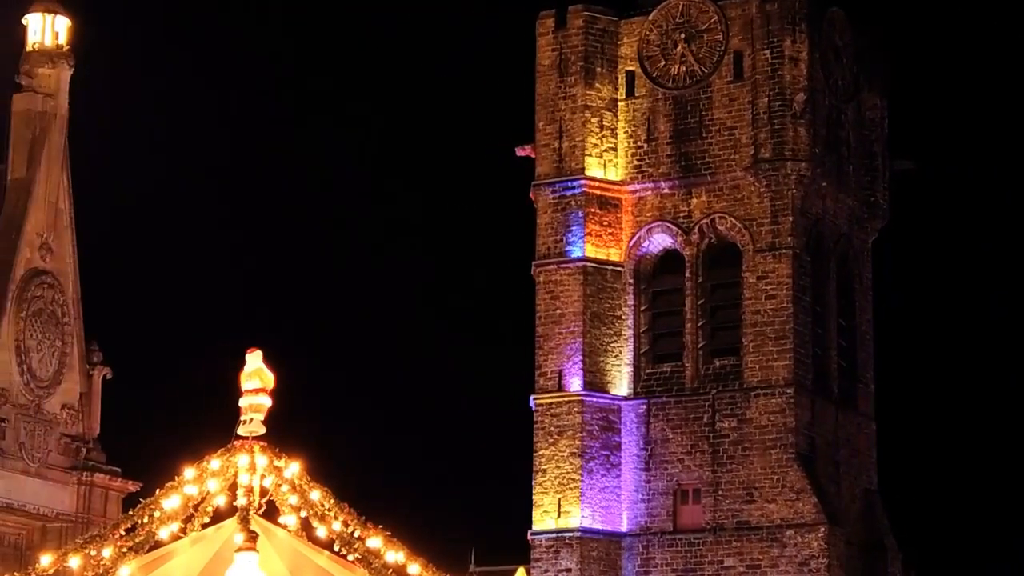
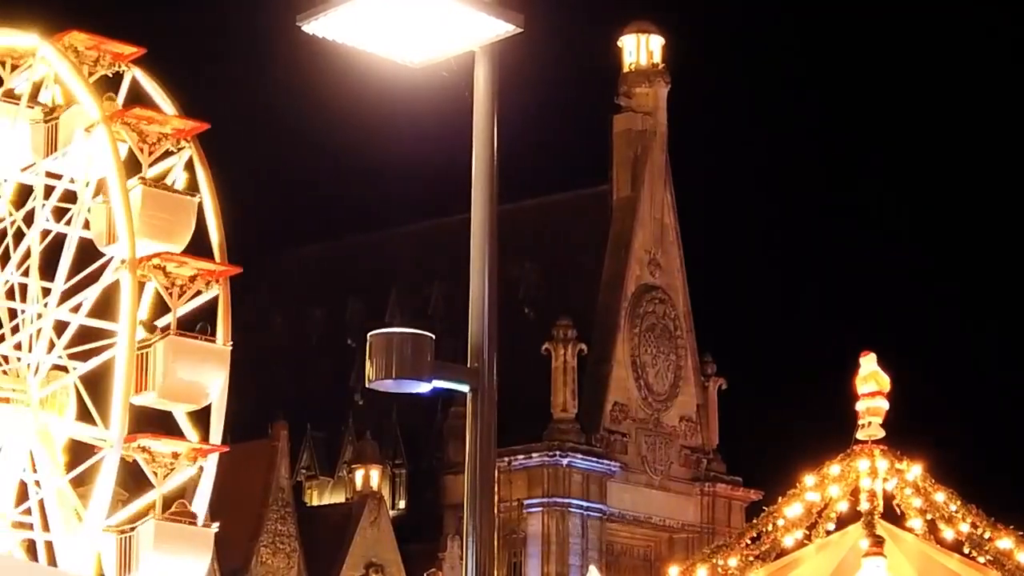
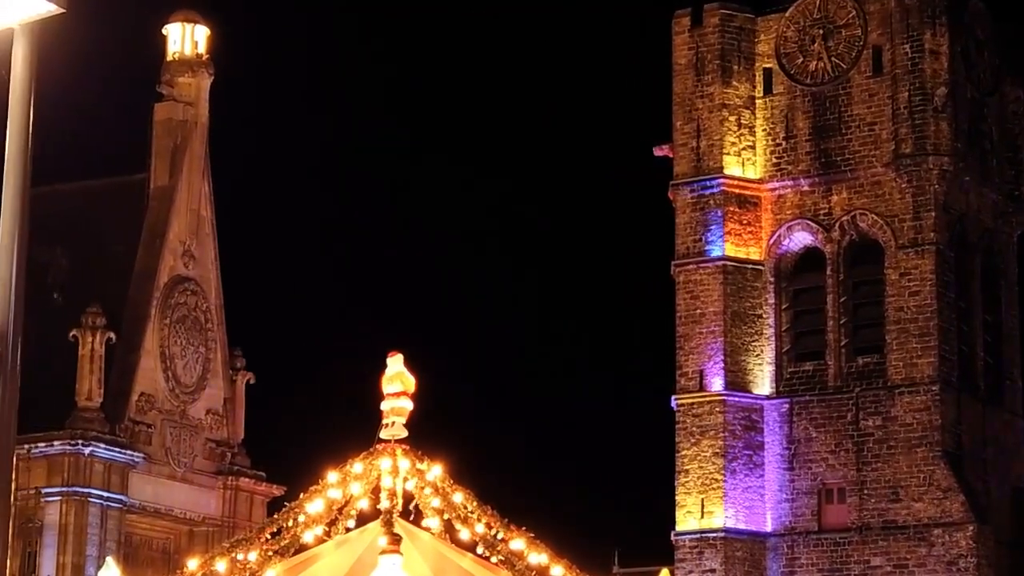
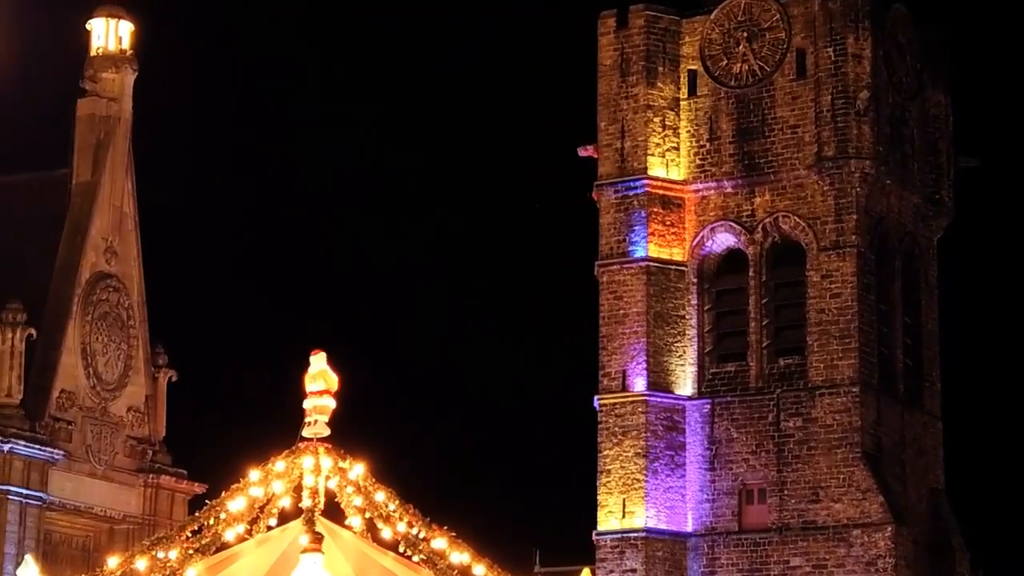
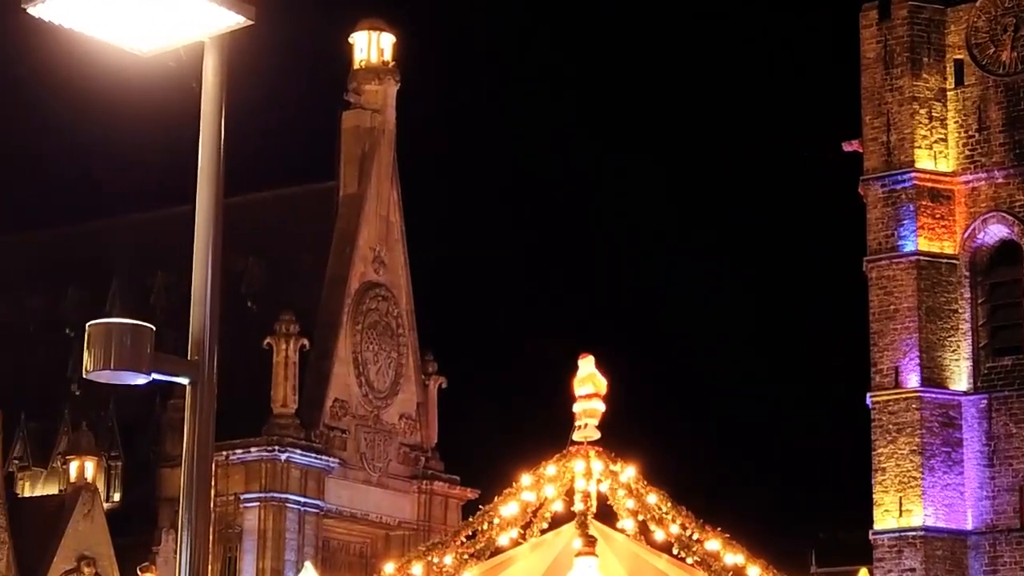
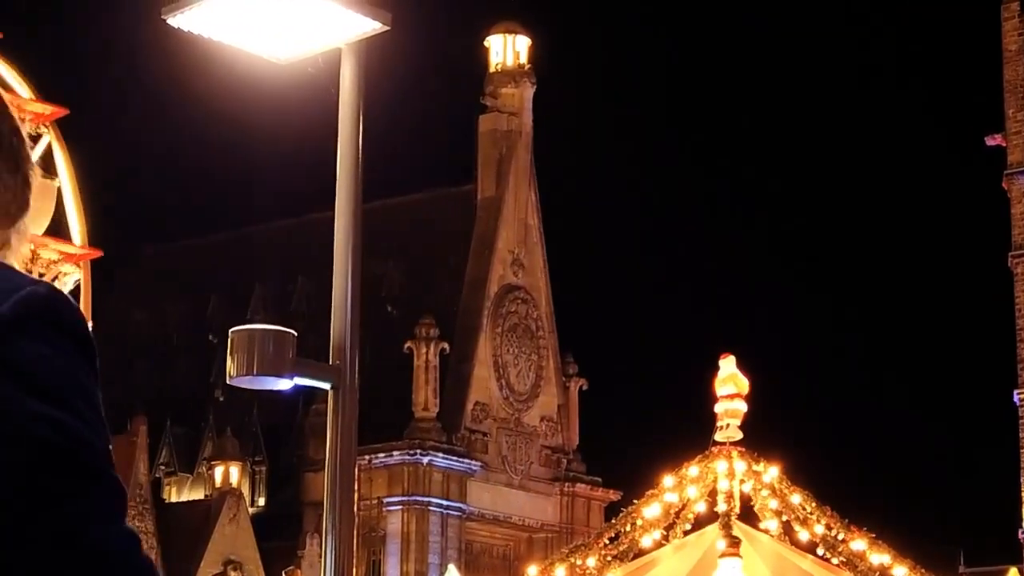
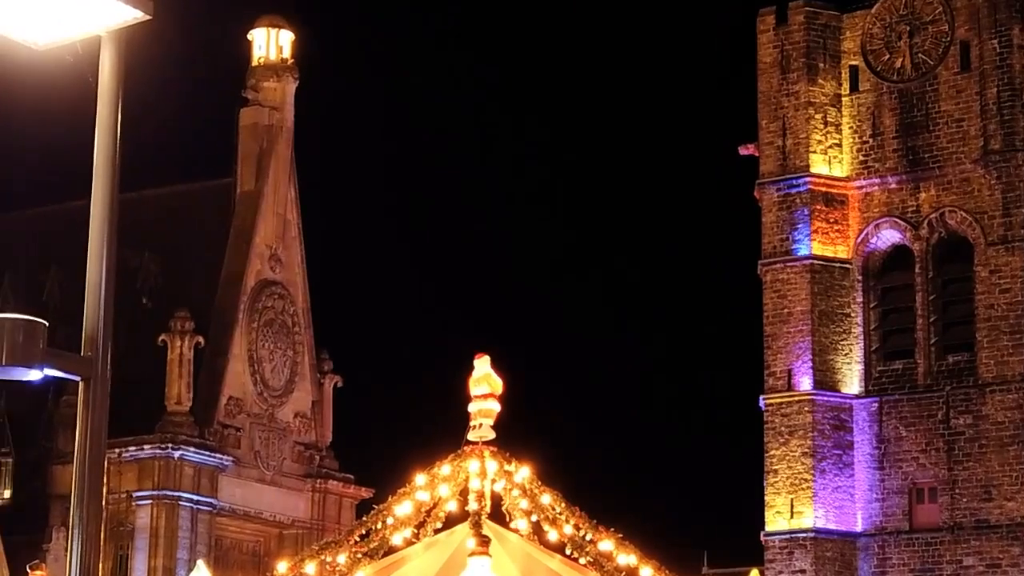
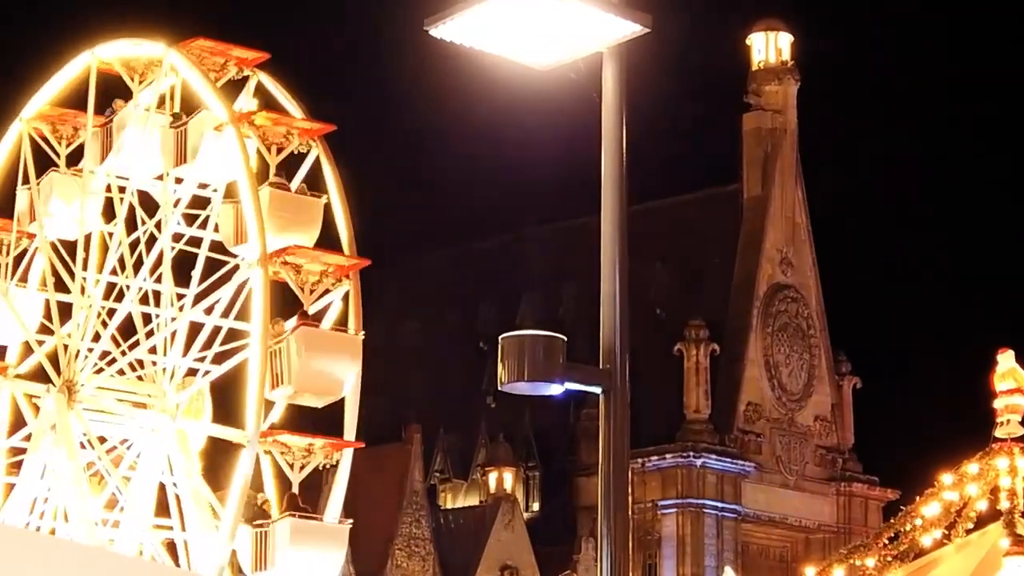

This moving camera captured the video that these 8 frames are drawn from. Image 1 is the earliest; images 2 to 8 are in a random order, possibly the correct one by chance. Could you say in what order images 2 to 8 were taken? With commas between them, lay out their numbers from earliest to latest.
4, 3, 7, 5, 6, 2, 8
